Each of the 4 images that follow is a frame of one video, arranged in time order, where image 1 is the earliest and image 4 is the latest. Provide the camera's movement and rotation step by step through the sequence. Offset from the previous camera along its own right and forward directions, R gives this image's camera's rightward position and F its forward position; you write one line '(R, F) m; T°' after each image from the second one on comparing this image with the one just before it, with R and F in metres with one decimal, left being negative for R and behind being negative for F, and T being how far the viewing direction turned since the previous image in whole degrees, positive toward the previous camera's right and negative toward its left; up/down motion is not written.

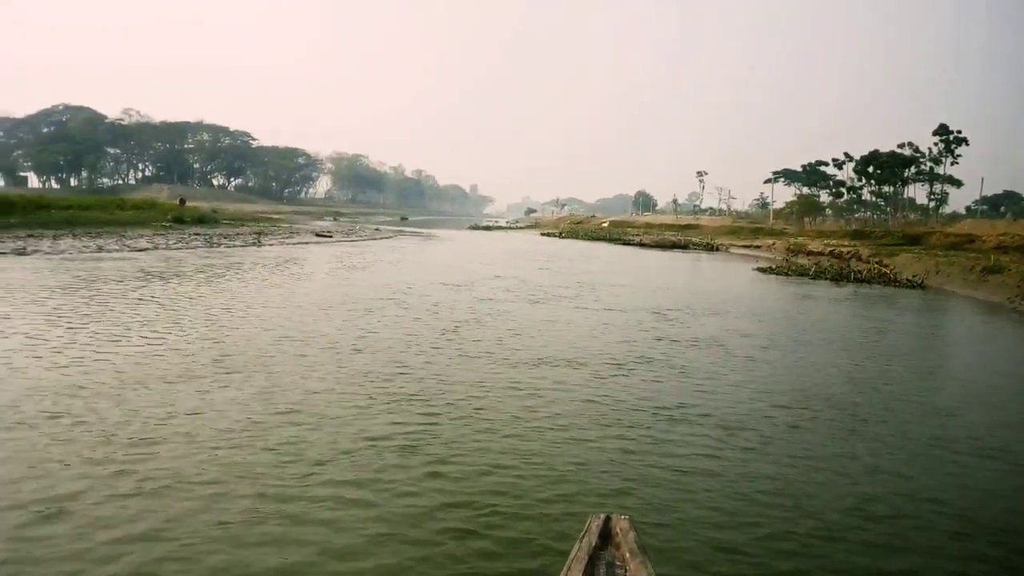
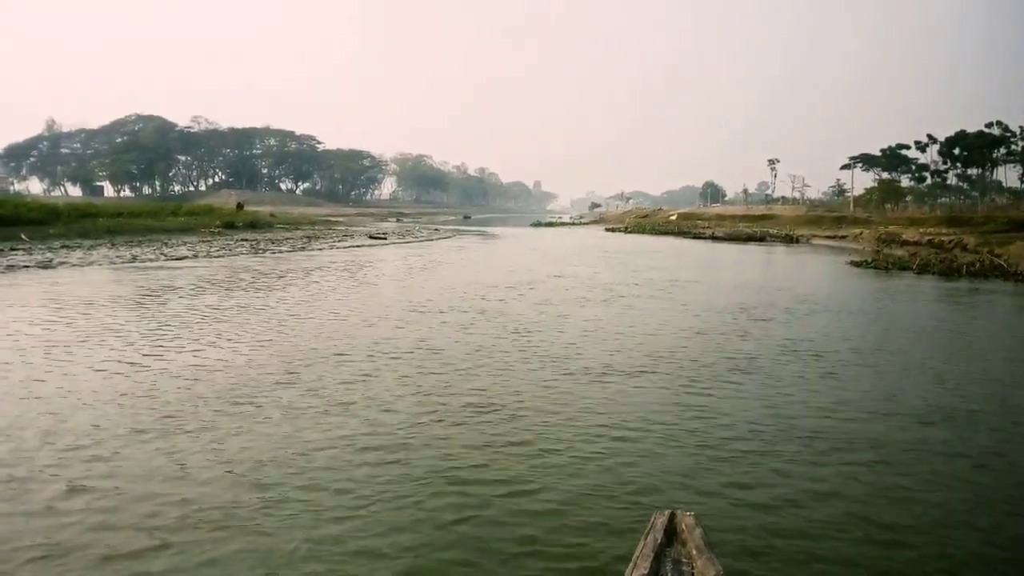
(-0.1, +1.3) m; -6°
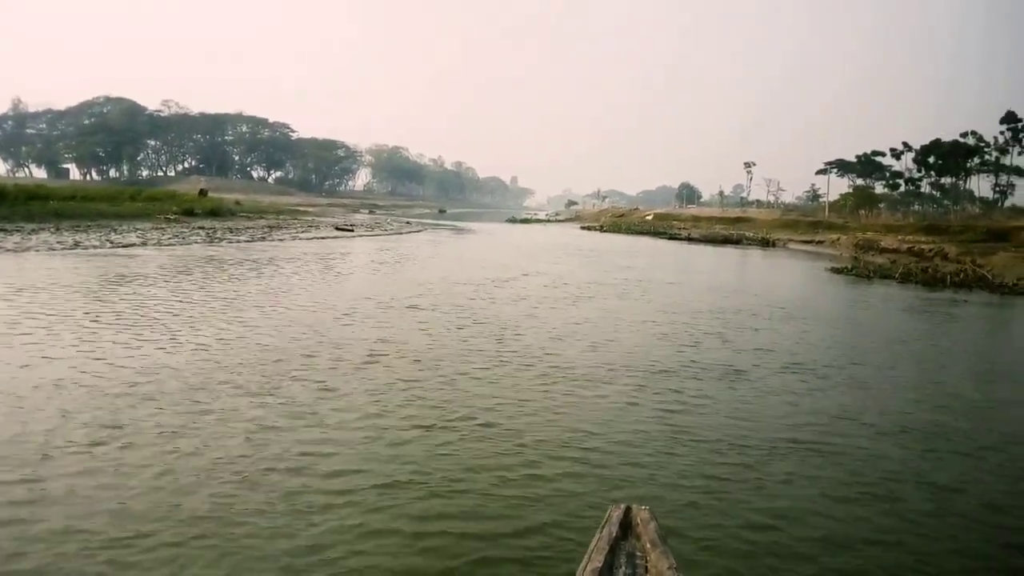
(+0.1, +0.4) m; +2°
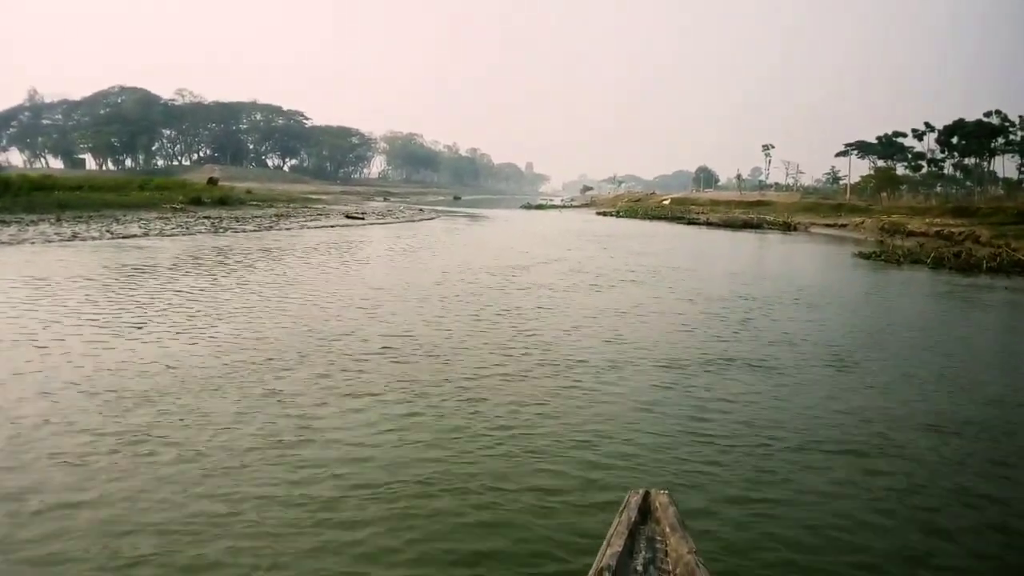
(0.0, +0.4) m; -1°
